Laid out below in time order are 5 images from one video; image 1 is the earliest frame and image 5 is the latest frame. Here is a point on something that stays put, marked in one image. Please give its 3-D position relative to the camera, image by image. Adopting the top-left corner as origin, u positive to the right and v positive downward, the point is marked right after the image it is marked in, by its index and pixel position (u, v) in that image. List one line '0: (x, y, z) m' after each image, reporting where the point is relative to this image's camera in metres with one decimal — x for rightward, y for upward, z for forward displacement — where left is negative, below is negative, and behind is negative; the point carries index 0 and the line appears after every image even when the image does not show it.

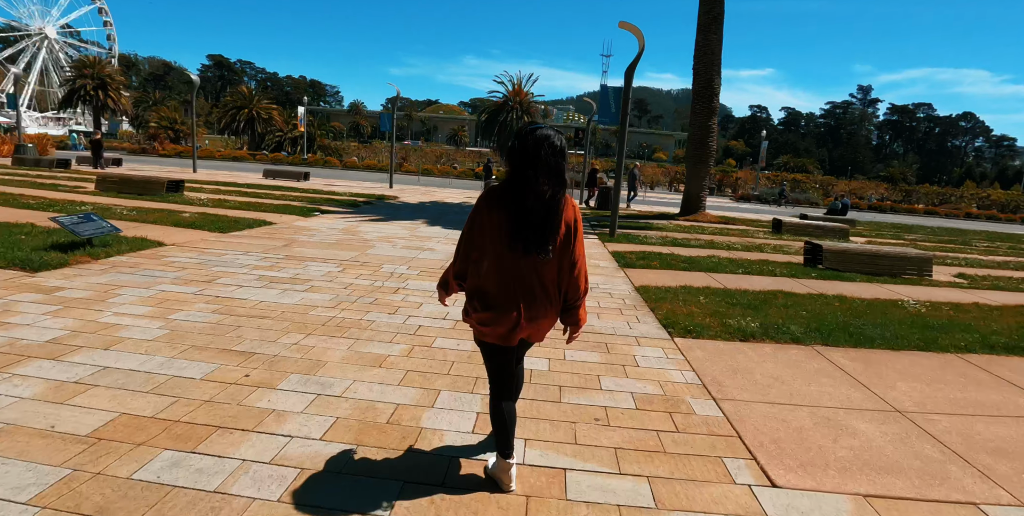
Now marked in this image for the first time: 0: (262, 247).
0: (-3.9, +0.2, +8.4) m
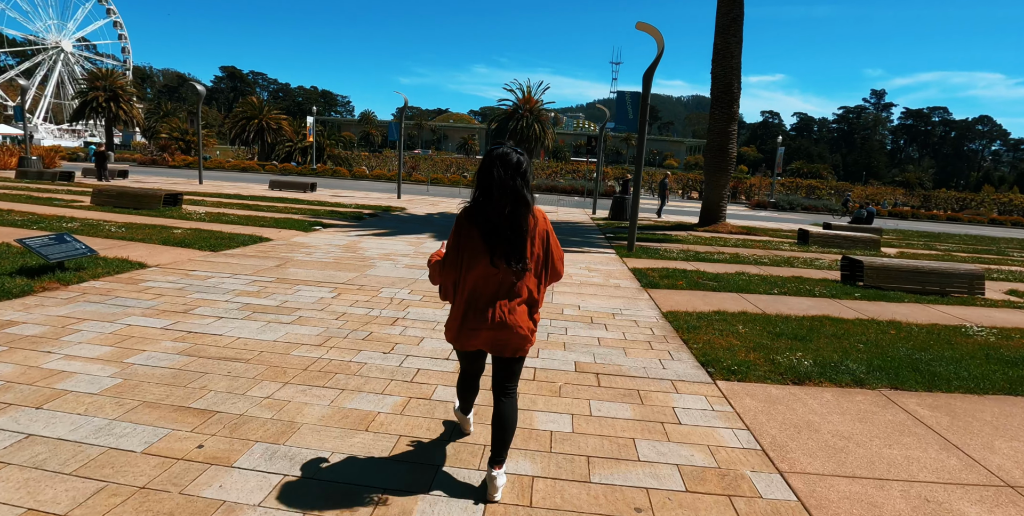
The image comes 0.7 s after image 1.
0: (-3.8, -0.2, +7.7) m
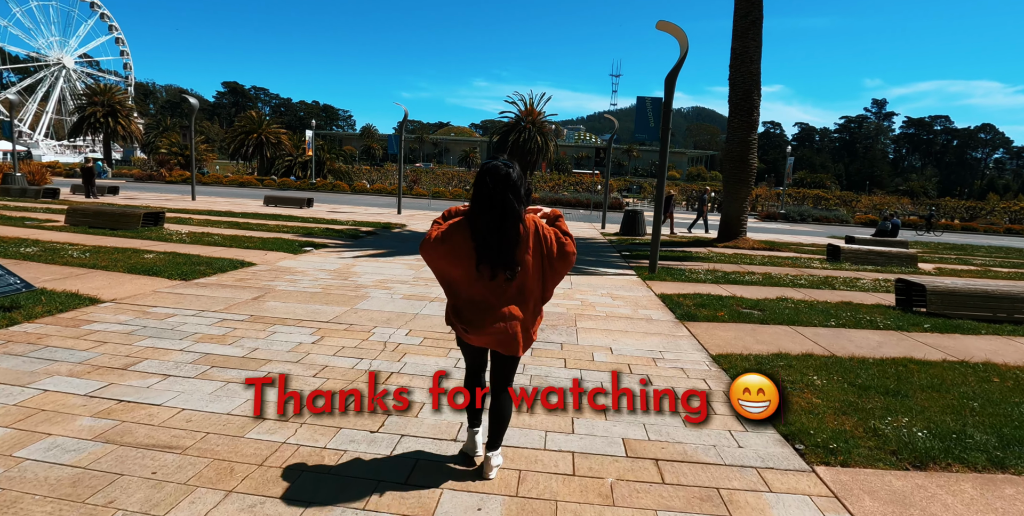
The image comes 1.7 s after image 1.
0: (-3.6, -0.6, +6.6) m
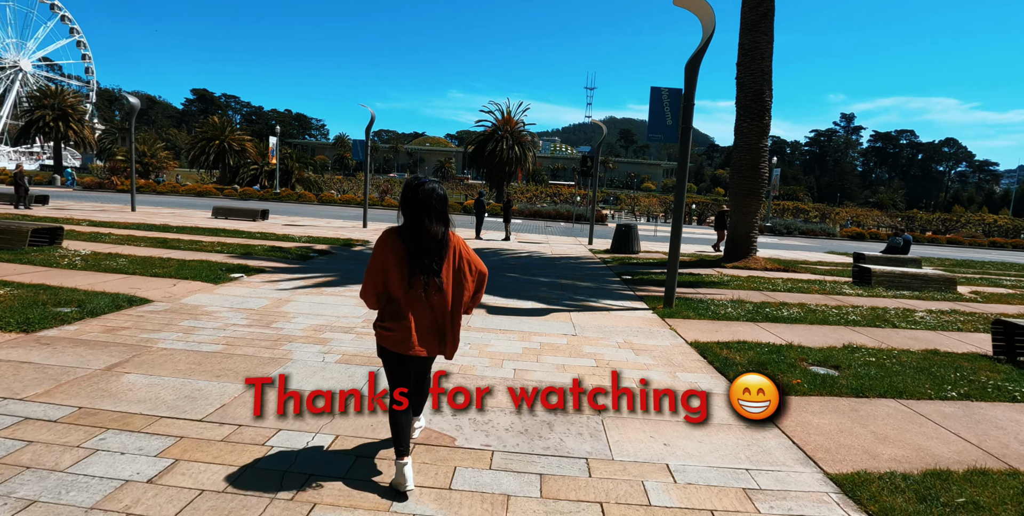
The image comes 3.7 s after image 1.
0: (-3.7, -1.0, +4.3) m
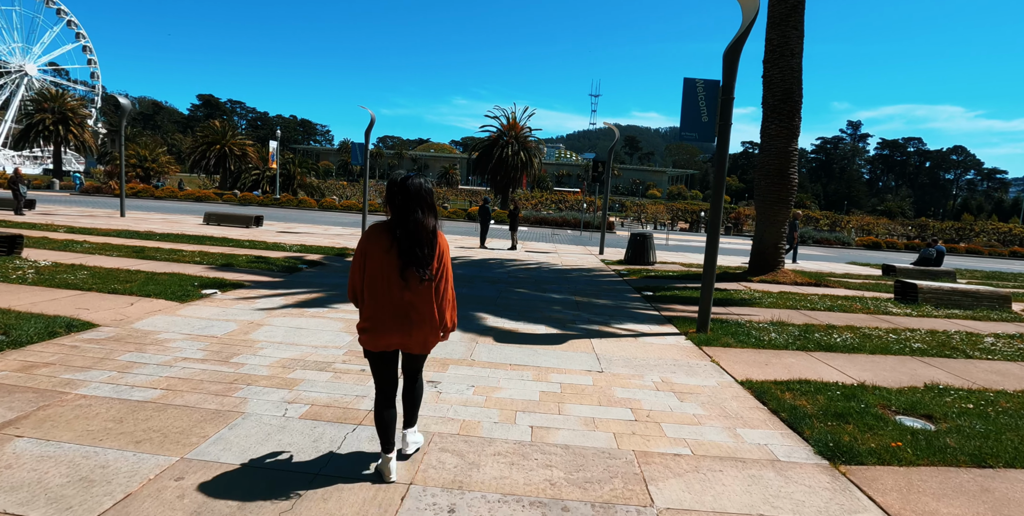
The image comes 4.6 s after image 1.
0: (-3.5, -1.1, +3.2) m
